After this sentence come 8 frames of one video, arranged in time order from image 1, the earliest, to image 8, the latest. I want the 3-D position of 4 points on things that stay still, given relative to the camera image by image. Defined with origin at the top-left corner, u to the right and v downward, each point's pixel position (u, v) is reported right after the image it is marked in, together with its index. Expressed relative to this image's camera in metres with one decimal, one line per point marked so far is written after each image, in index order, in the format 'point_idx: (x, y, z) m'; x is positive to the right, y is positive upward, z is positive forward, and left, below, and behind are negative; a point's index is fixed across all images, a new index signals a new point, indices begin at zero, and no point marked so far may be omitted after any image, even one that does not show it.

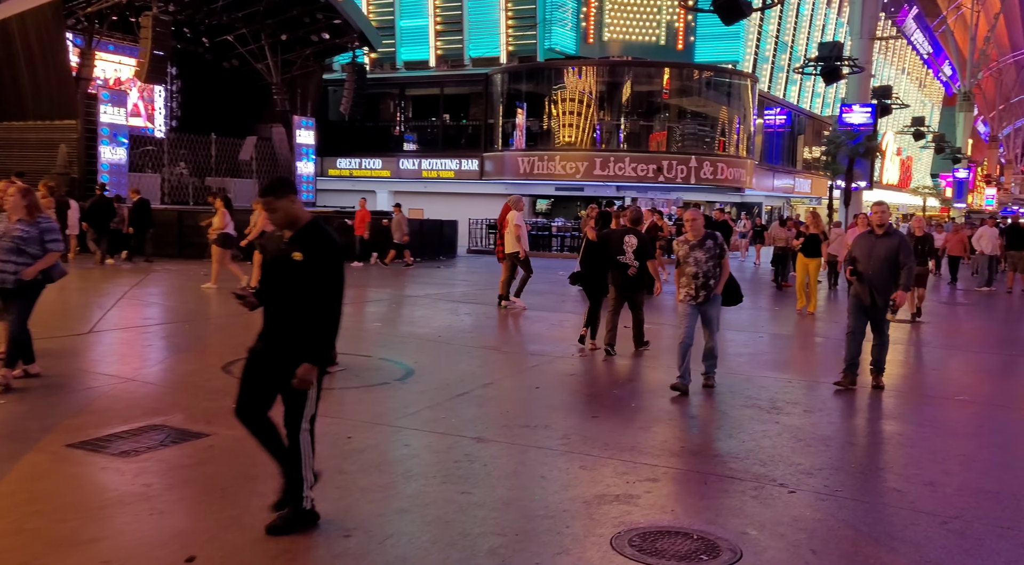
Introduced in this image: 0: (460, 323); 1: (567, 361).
0: (-0.6, -0.5, +11.4) m
1: (+0.5, -0.8, +8.7) m
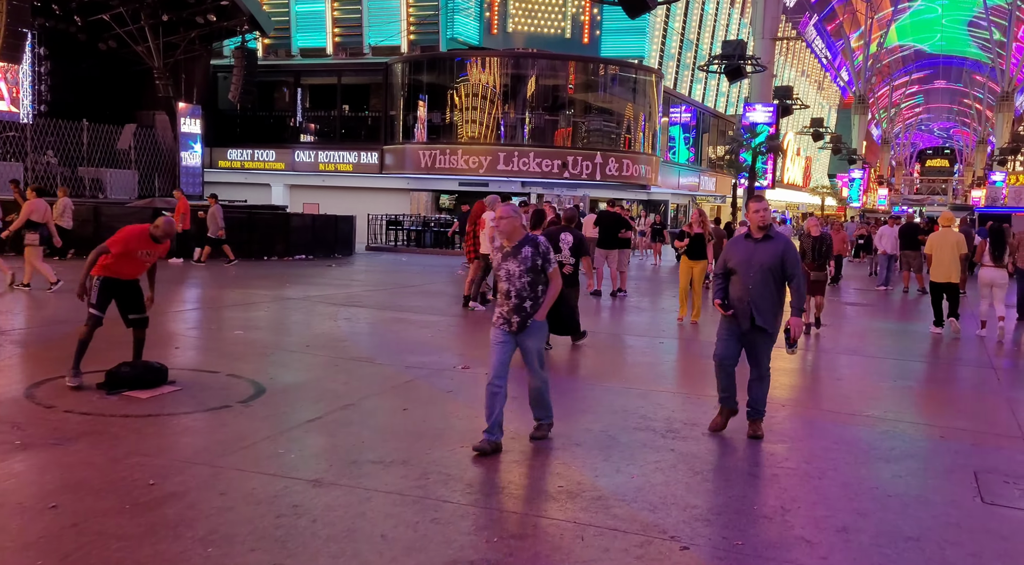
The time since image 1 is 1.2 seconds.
0: (-2.1, -0.6, +10.3) m
1: (-0.6, -0.8, +7.8) m
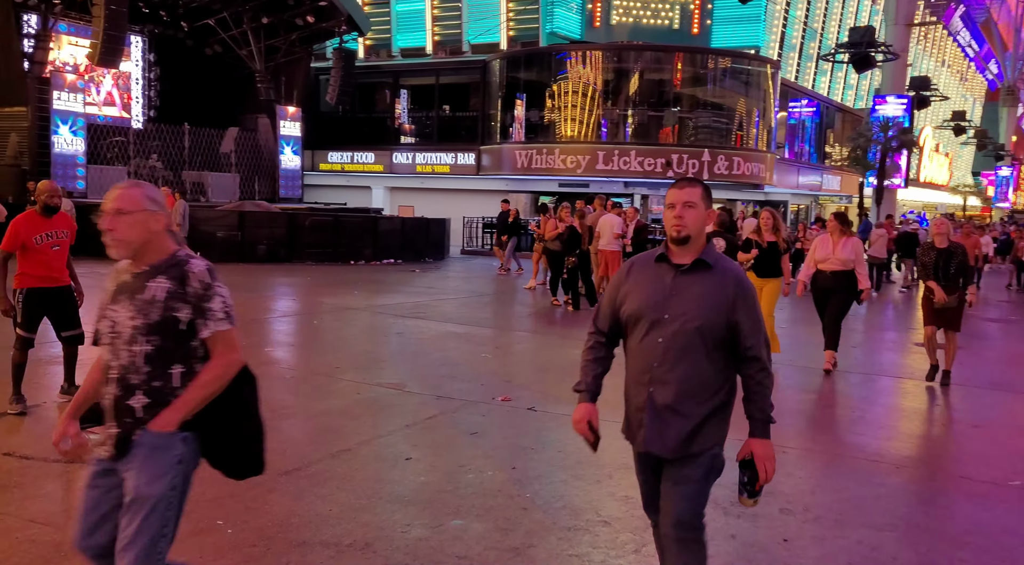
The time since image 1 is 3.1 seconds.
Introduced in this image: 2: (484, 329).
0: (-1.3, -0.7, +9.3) m
1: (-0.3, -1.0, +6.6) m
2: (-0.4, -0.6, +10.8) m
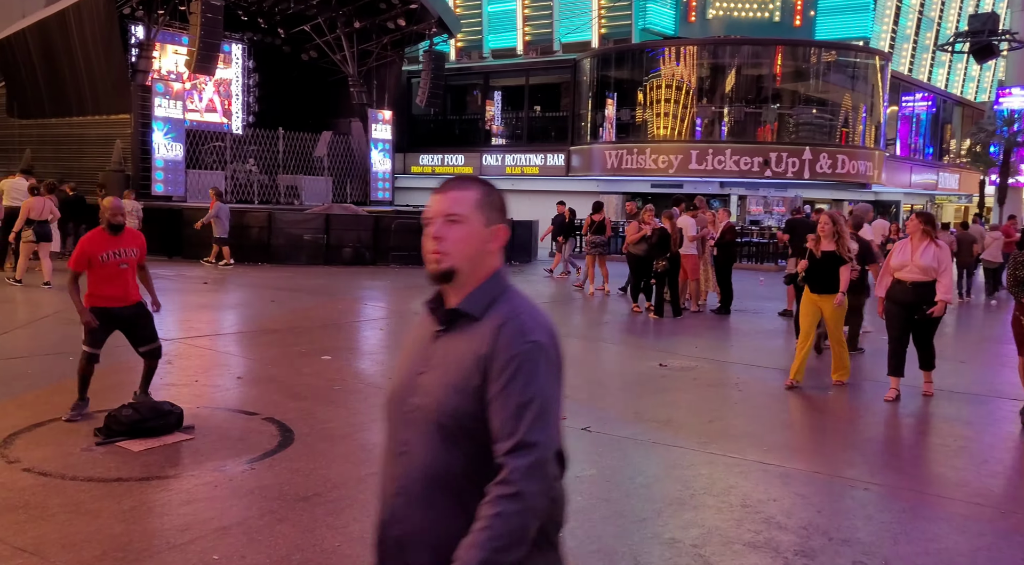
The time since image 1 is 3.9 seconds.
0: (-0.6, -0.8, +9.0) m
1: (+0.1, -1.1, +6.2) m
2: (+0.5, -0.7, +10.3) m
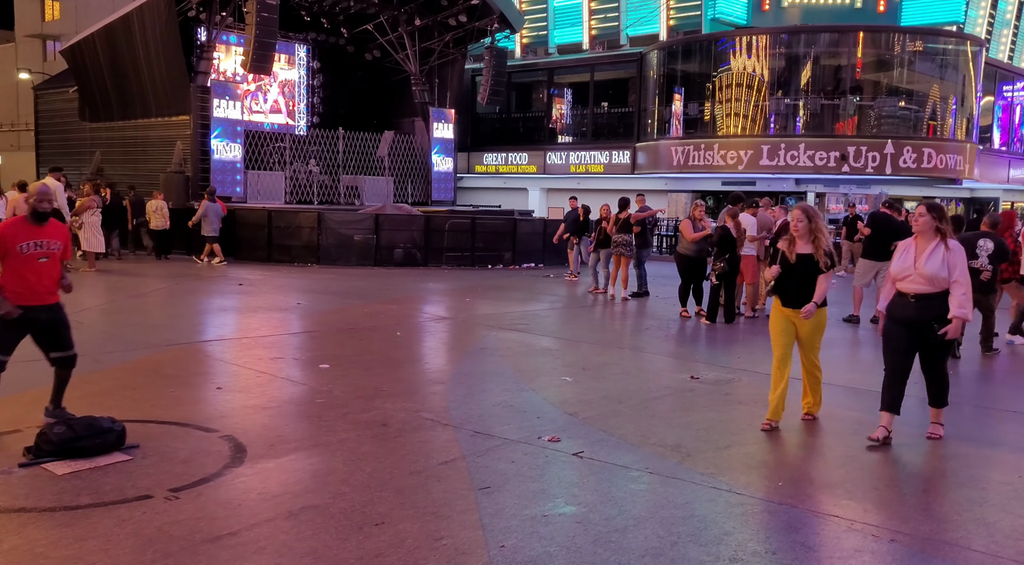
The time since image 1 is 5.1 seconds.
0: (-0.4, -0.8, +8.4) m
1: (0.0, -1.1, +5.5) m
2: (+0.8, -0.7, +9.6) m
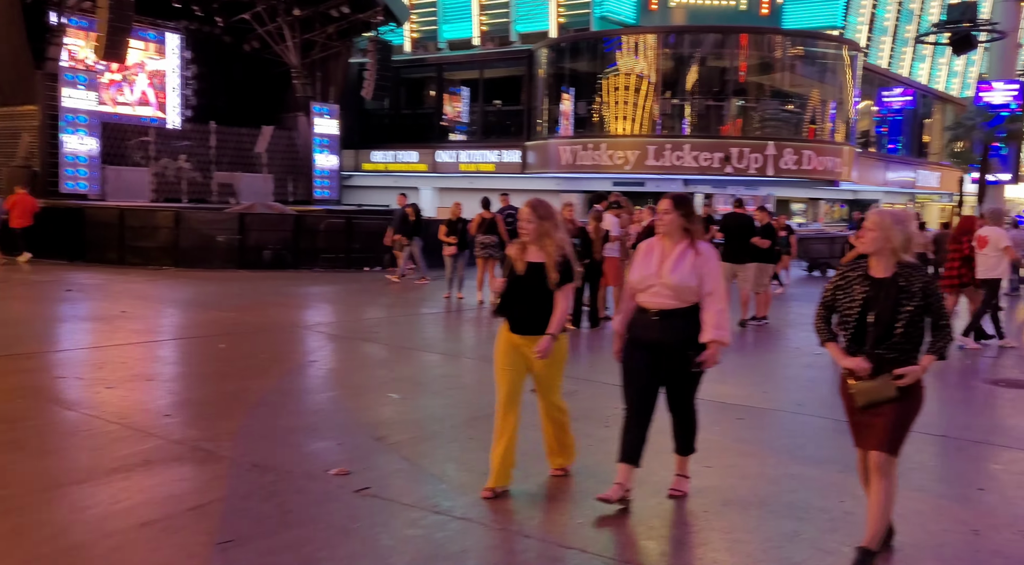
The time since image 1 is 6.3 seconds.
0: (-2.0, -0.9, +7.5) m
1: (-1.2, -1.2, +4.7) m
2: (-0.9, -0.8, +8.9) m
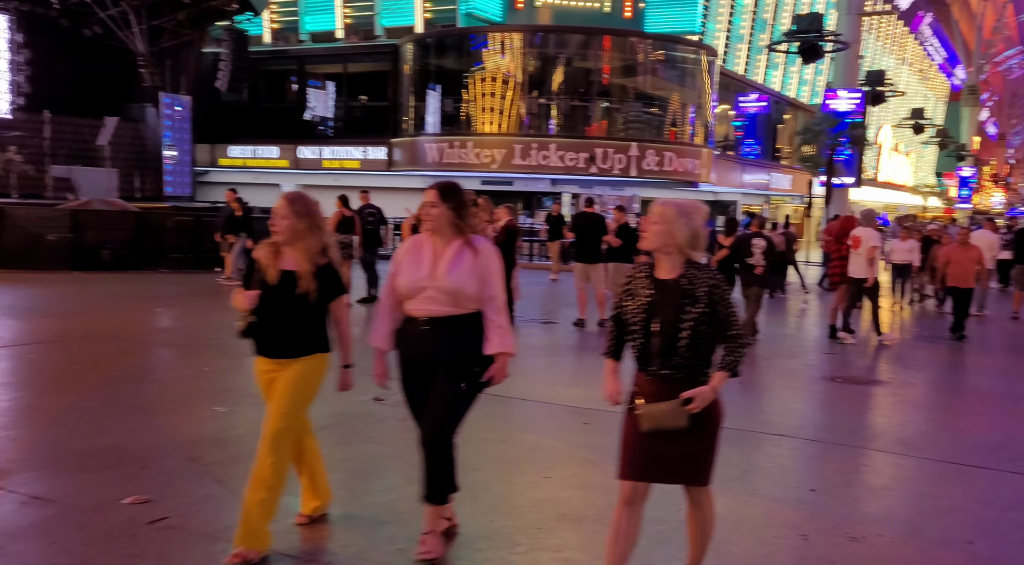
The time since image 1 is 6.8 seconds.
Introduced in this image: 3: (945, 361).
0: (-3.3, -0.9, +6.8) m
1: (-2.2, -1.2, +4.1) m
2: (-2.4, -0.8, +8.3) m
3: (+4.9, -0.9, +9.5) m
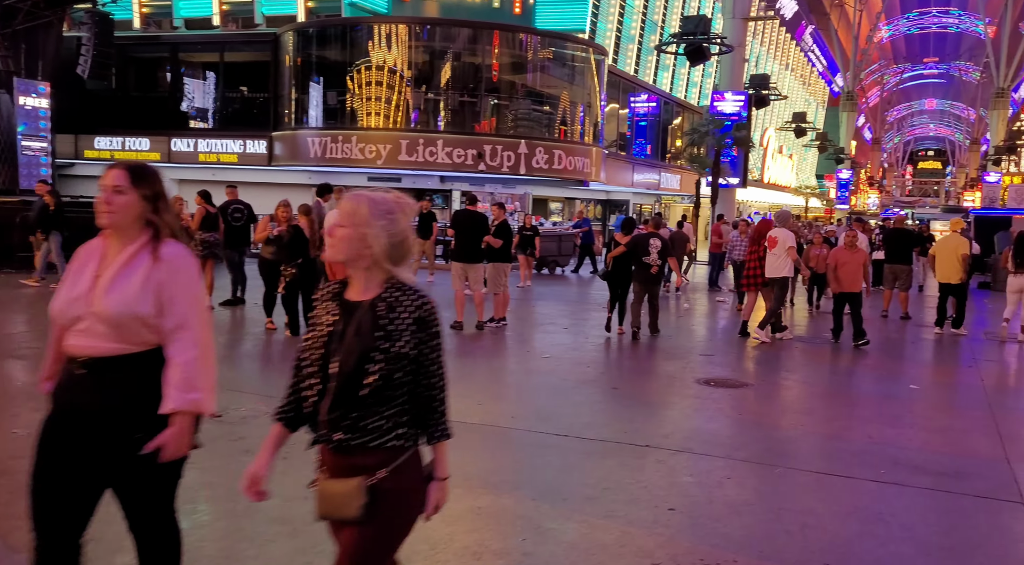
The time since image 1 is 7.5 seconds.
0: (-4.4, -1.0, +5.9) m
1: (-2.9, -1.2, +3.3) m
2: (-3.6, -0.8, +7.5) m
3: (+3.4, -0.9, +9.5) m
